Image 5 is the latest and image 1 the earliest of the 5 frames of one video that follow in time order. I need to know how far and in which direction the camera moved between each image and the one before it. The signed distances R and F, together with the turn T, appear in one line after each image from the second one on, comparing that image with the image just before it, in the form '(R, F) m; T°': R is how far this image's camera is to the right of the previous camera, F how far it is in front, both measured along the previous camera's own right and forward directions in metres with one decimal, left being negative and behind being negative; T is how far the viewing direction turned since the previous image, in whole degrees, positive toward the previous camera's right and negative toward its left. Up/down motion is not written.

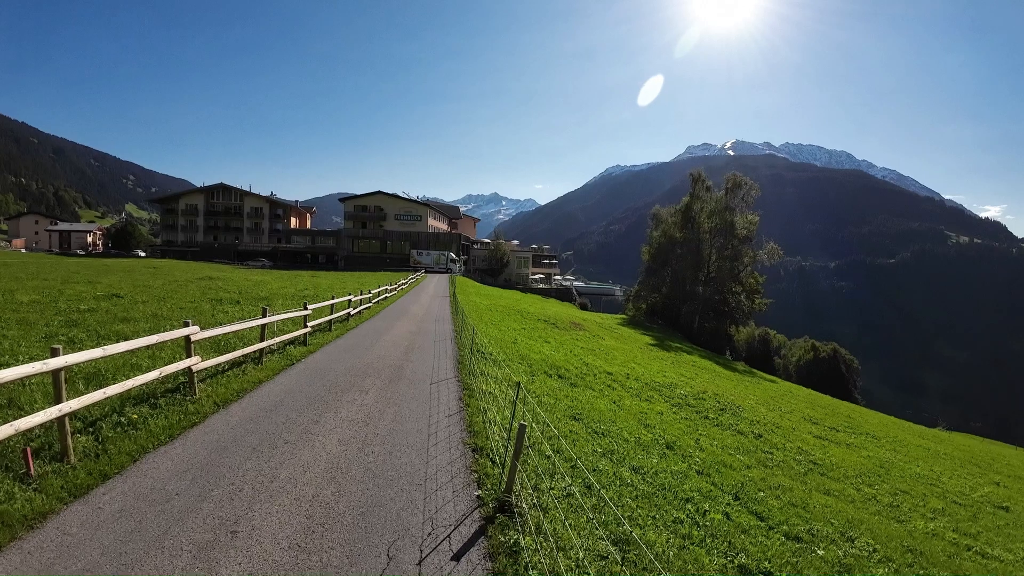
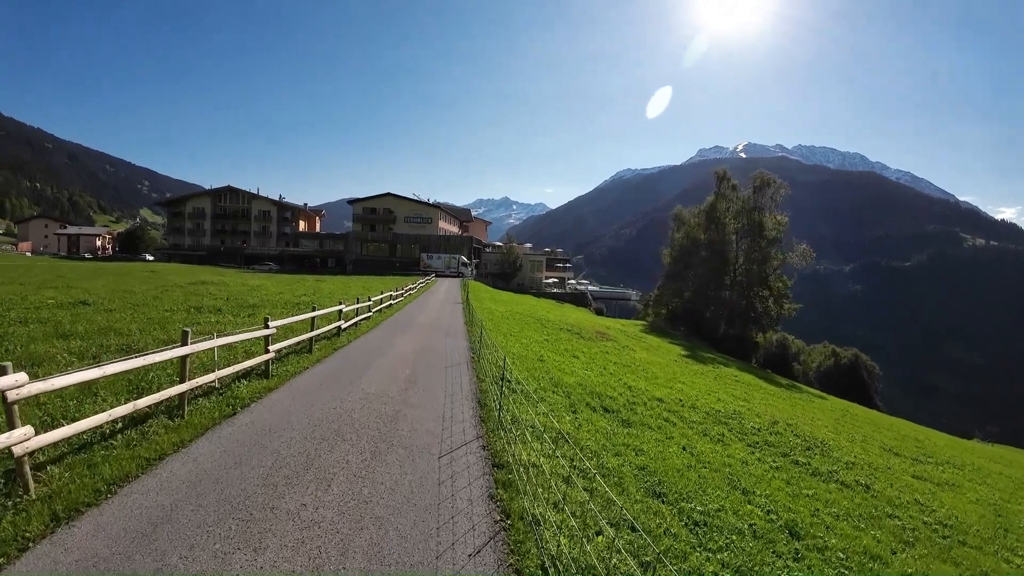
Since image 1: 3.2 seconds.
(-0.6, +3.6) m; -1°
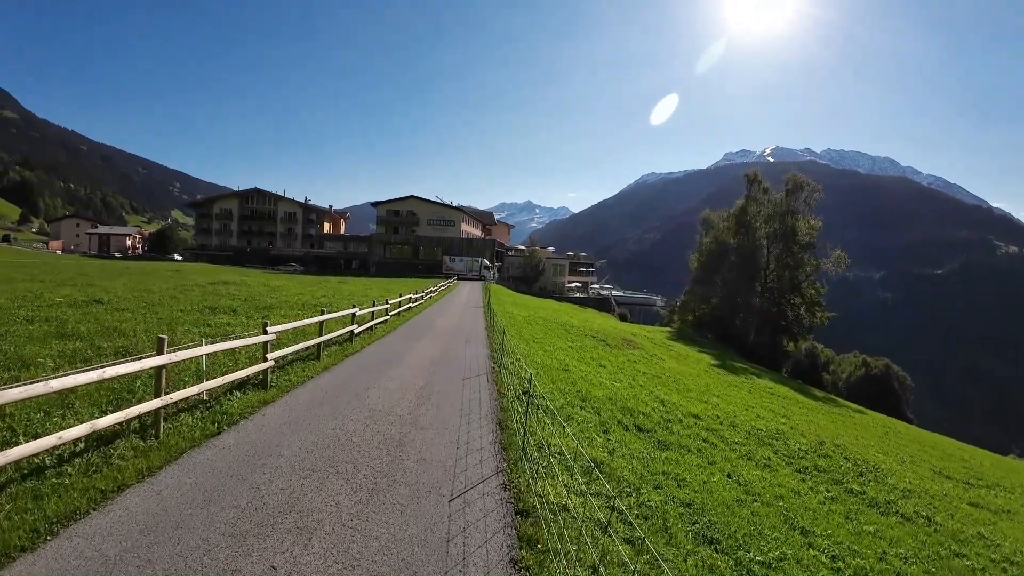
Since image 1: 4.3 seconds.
(-0.1, +1.1) m; -3°
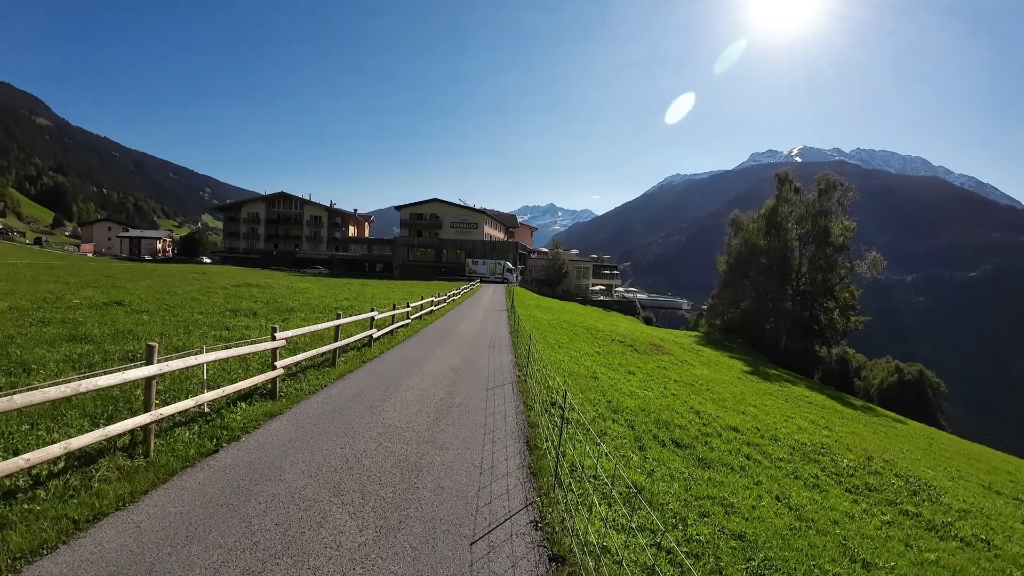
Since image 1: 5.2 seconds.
(-0.1, +0.7) m; -3°
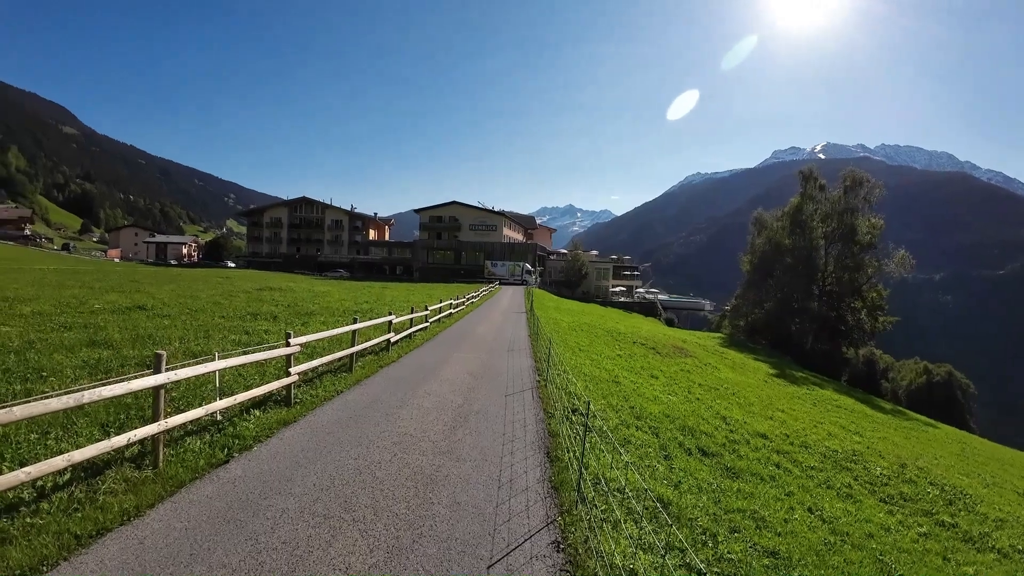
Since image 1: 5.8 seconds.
(0.0, +0.3) m; -2°
